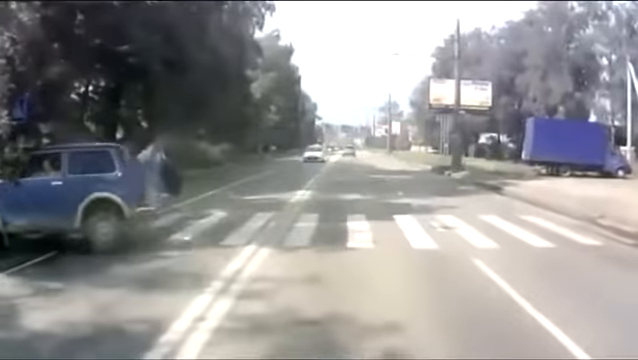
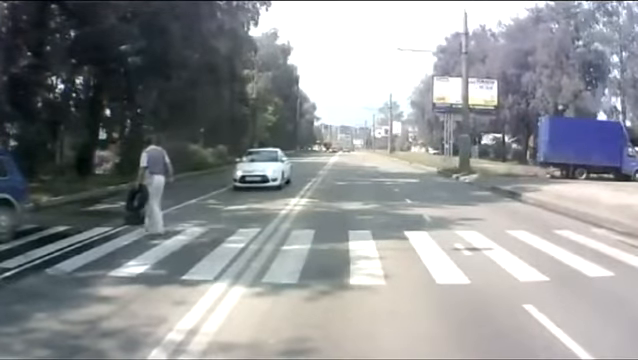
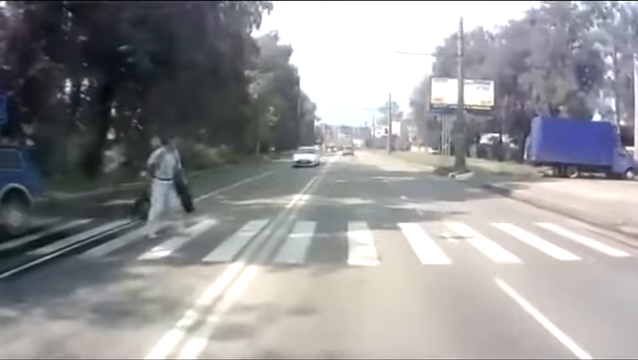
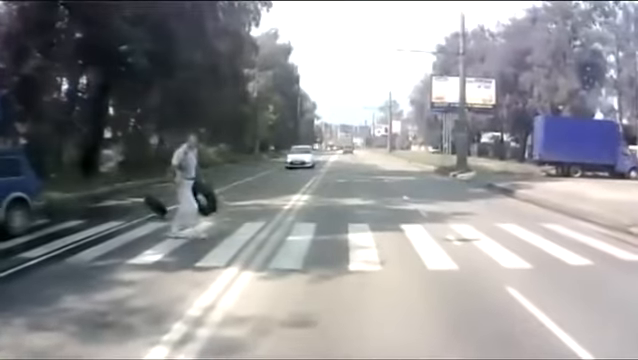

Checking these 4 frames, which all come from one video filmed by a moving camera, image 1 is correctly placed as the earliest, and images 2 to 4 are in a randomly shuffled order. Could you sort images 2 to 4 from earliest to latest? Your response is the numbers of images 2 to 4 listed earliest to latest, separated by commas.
3, 4, 2
